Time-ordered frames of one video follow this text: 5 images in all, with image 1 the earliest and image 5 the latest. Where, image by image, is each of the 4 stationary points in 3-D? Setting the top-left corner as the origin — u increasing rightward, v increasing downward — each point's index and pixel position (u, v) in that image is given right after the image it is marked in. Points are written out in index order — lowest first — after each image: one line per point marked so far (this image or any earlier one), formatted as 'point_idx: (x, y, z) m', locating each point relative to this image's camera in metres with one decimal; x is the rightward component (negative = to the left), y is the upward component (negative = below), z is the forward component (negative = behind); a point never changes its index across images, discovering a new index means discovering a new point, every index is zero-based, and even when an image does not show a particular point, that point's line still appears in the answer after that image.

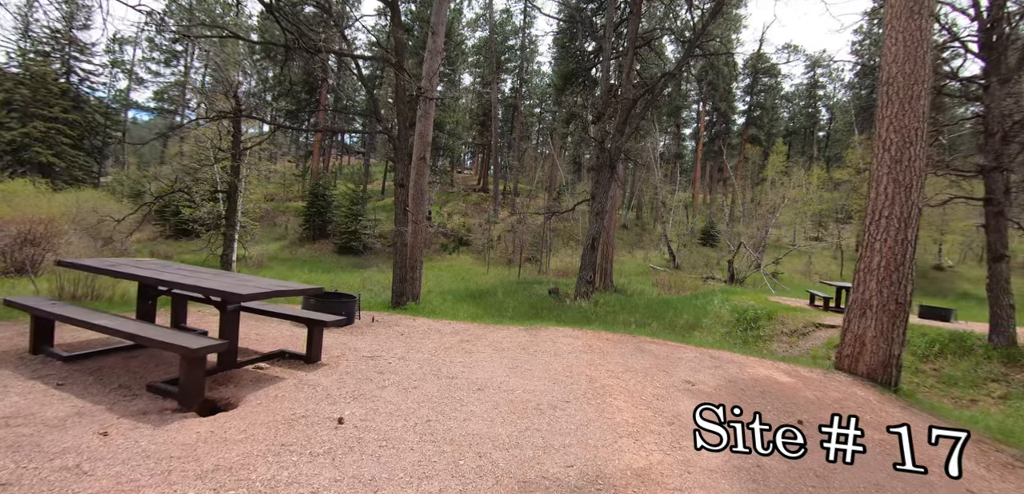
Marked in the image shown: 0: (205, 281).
0: (-2.6, -0.3, +4.0) m
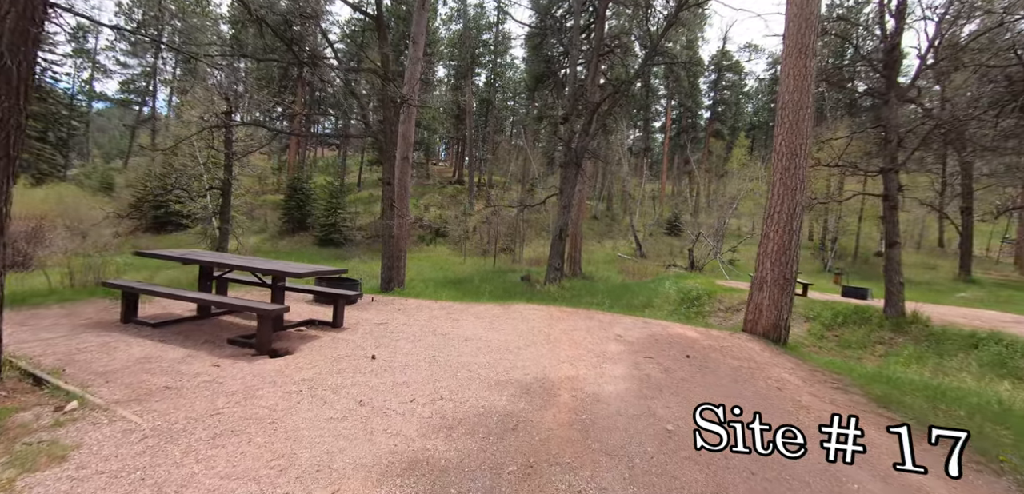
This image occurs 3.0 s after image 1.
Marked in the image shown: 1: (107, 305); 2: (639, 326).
0: (-2.9, -0.2, +5.3) m
1: (-5.1, -0.7, +5.9) m
2: (+1.7, -1.1, +6.3) m
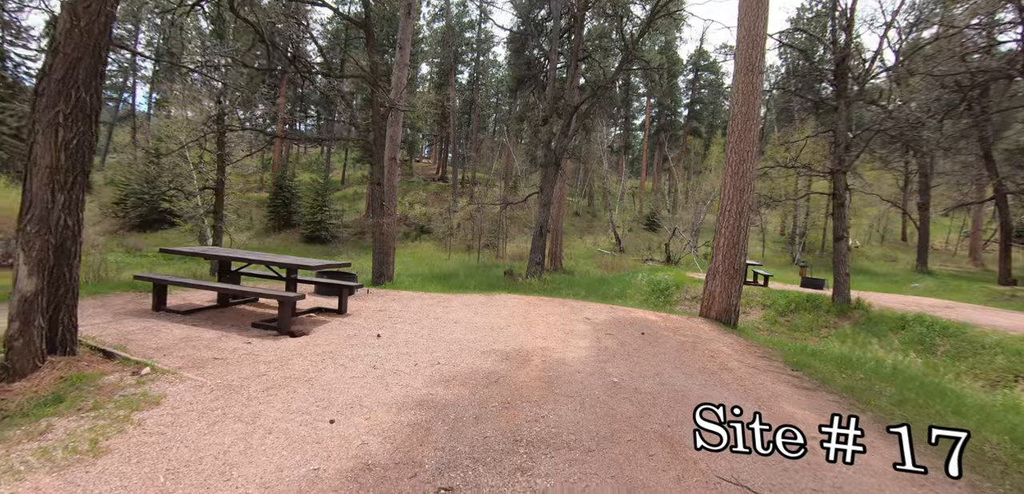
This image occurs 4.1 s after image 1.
0: (-3.1, -0.2, +6.1) m
1: (-5.3, -0.7, +6.5) m
2: (+1.4, -1.0, +7.2) m
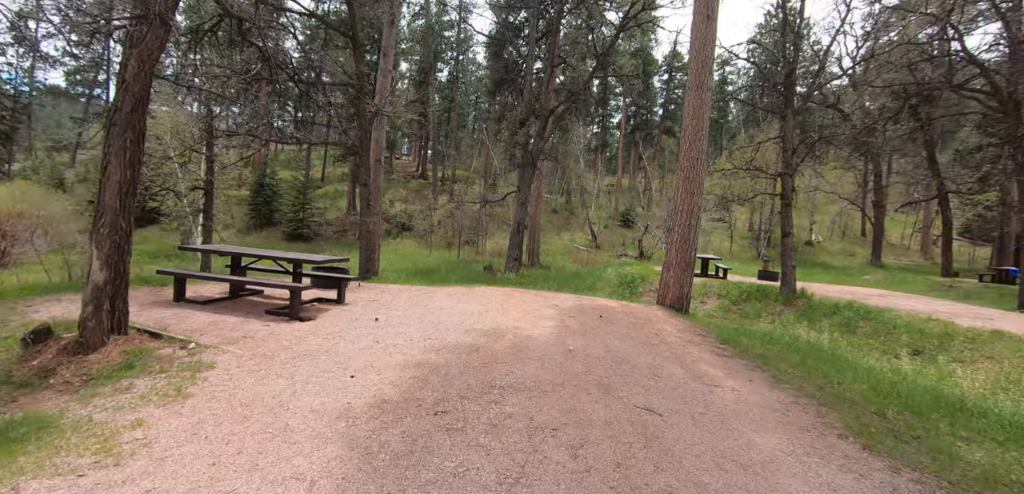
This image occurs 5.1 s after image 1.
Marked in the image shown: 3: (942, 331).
0: (-3.4, -0.1, +6.9) m
1: (-5.6, -0.7, +7.3) m
2: (+1.1, -0.9, +8.3) m
3: (+7.7, -1.5, +8.3) m
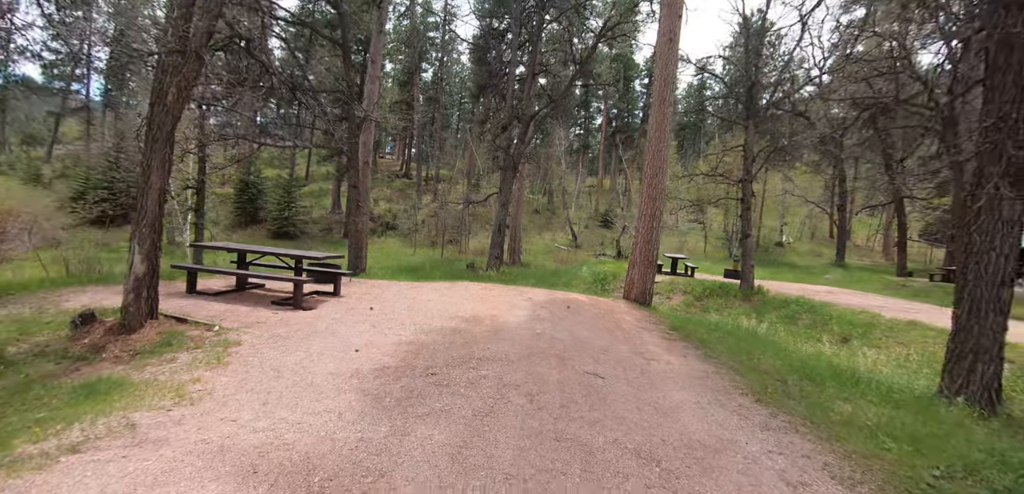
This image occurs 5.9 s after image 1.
0: (-3.8, -0.1, +7.7) m
1: (-6.0, -0.6, +8.0) m
2: (+0.7, -0.9, +9.2) m
3: (+7.2, -1.5, +9.5) m
